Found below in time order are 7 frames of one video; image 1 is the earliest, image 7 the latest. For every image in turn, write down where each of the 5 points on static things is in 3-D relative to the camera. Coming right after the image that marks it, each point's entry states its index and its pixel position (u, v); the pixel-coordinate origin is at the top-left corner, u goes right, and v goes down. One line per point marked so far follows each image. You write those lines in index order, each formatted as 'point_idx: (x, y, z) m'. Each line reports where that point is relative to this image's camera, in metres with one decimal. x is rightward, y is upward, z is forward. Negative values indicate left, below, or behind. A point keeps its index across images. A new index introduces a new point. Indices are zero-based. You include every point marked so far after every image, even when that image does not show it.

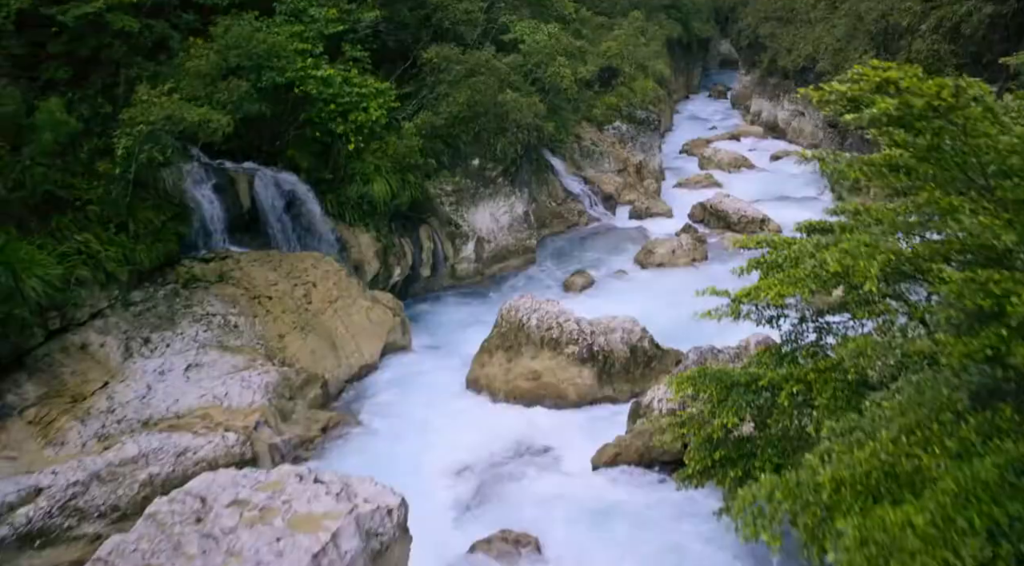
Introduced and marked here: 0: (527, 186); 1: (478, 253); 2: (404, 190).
0: (+0.4, +2.4, +19.3) m
1: (-0.8, +0.7, +17.8) m
2: (-2.2, +1.9, +16.0) m
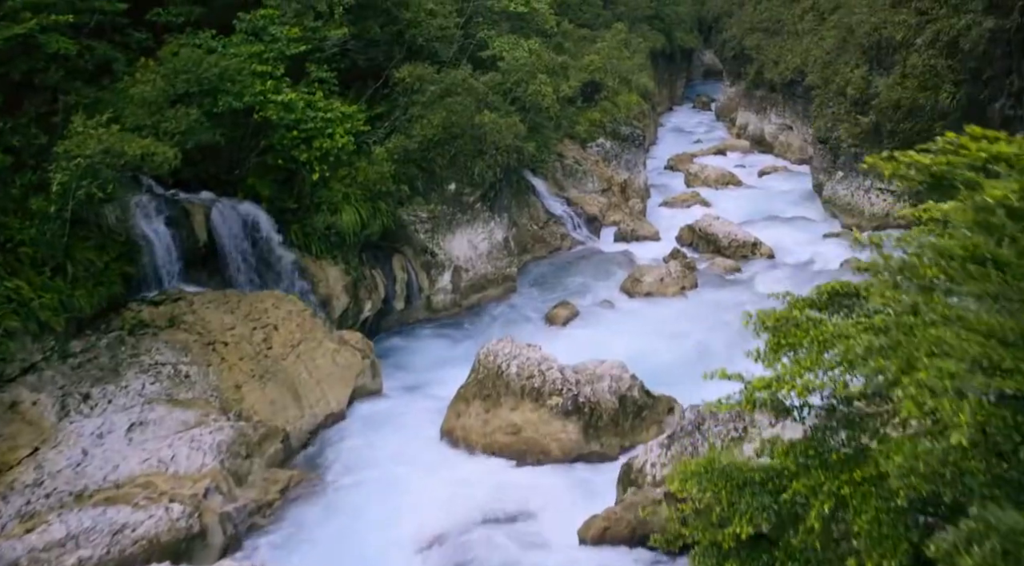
0: (-0.1, +1.7, +18.3) m
1: (-1.3, 0.0, +16.8) m
2: (-2.7, +1.2, +14.9) m
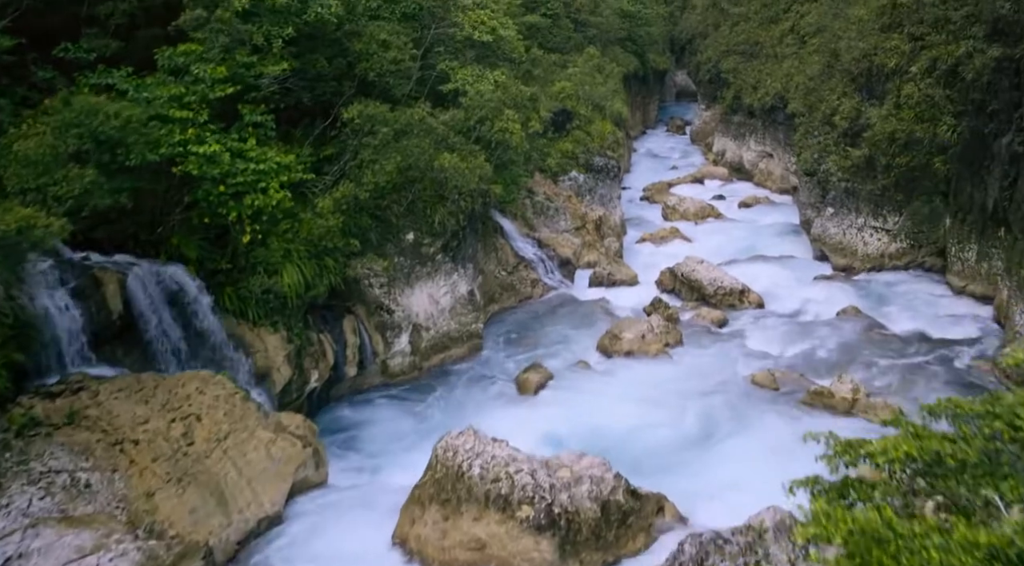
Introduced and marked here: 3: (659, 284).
0: (-0.8, +0.5, +16.6) m
1: (-1.9, -1.2, +15.0) m
2: (-3.3, +0.1, +13.2) m
3: (+3.5, 0.0, +18.5) m
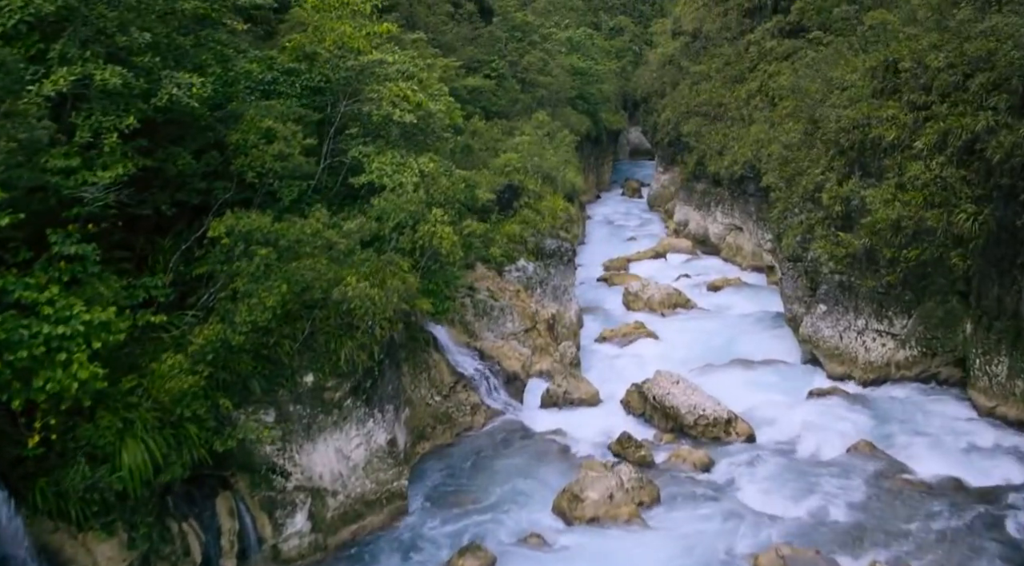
0: (-2.0, -1.9, +13.2) m
1: (-2.9, -3.5, +11.5) m
2: (-4.2, -2.2, +9.6) m
3: (+2.3, -2.4, +15.3) m
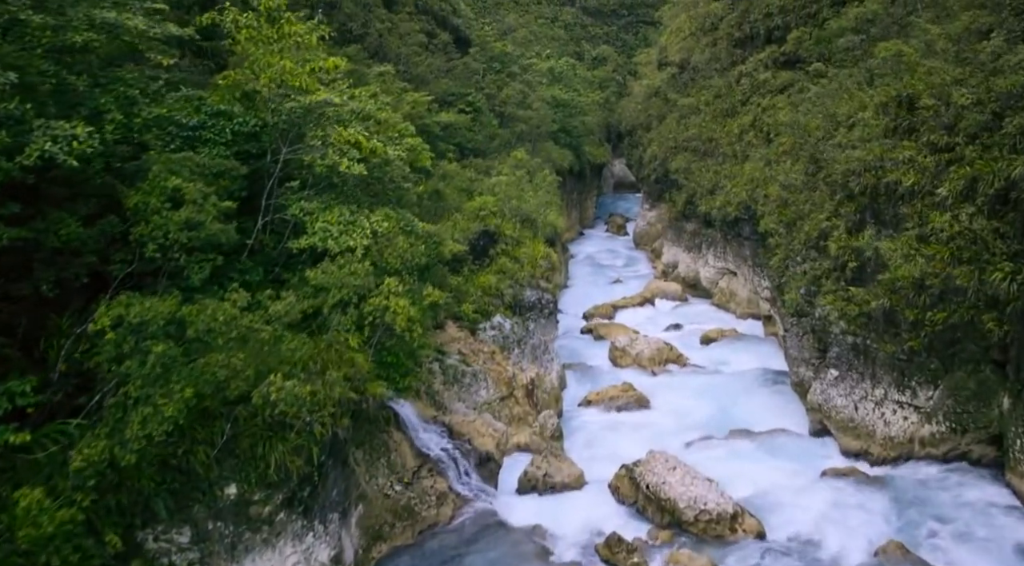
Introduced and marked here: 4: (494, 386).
0: (-2.4, -3.0, +11.2) m
1: (-3.3, -4.6, +9.3) m
2: (-4.6, -3.2, +7.5) m
3: (+1.8, -3.6, +13.3) m
4: (-0.3, -2.1, +15.7) m
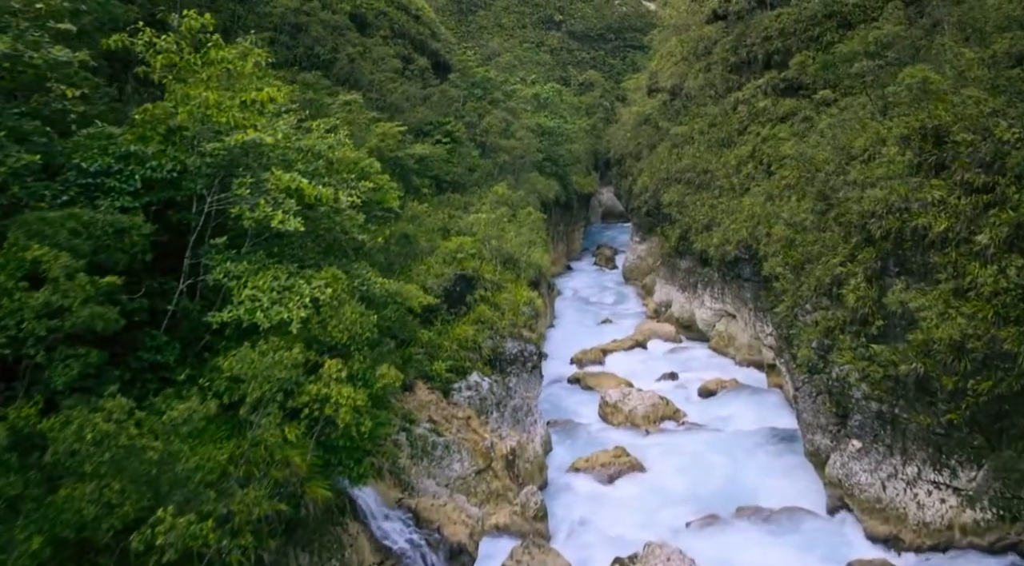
0: (-2.7, -3.9, +9.1) m
1: (-3.6, -5.5, +7.3) m
2: (-4.8, -4.1, +5.4) m
3: (+1.5, -4.6, +11.3) m
4: (-0.7, -3.1, +13.7) m
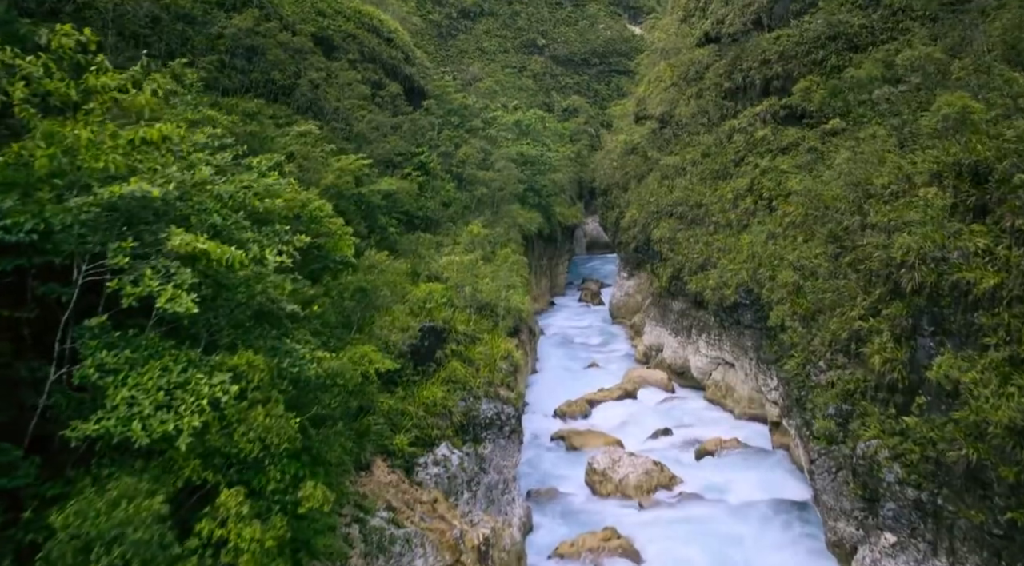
0: (-3.1, -4.8, +6.9) m
1: (-3.9, -6.3, +5.0) m
2: (-5.1, -4.8, +3.2) m
3: (+1.1, -5.5, +9.2) m
4: (-1.2, -4.1, +11.6) m
